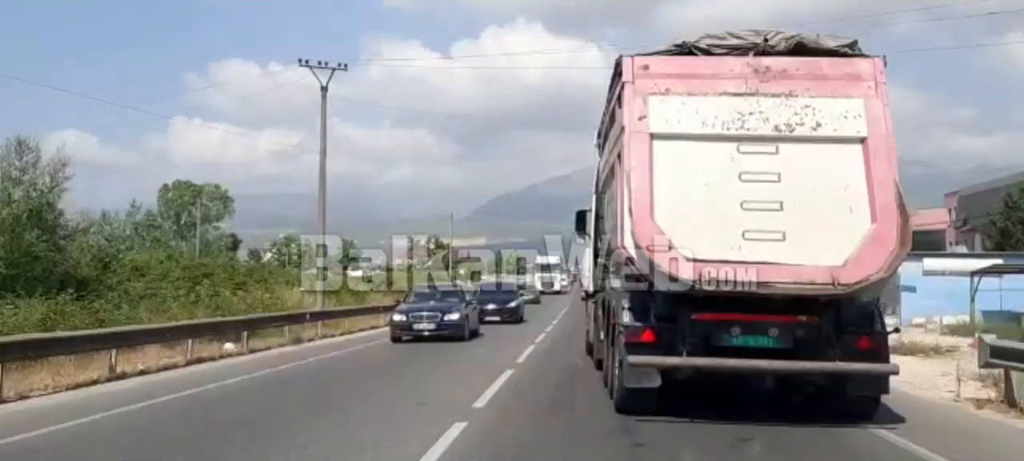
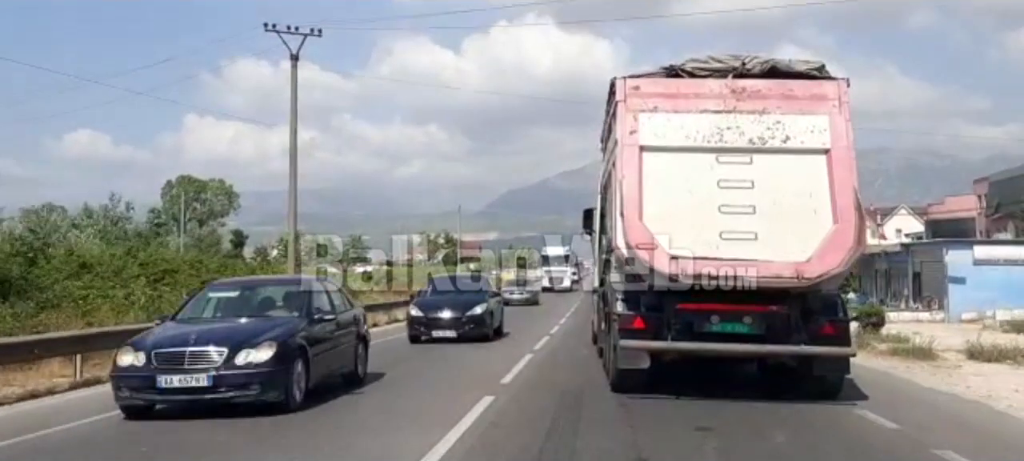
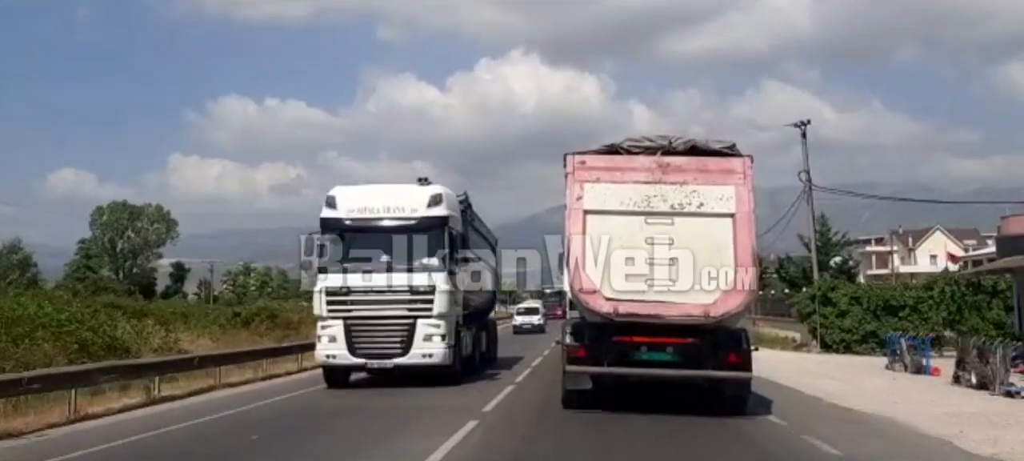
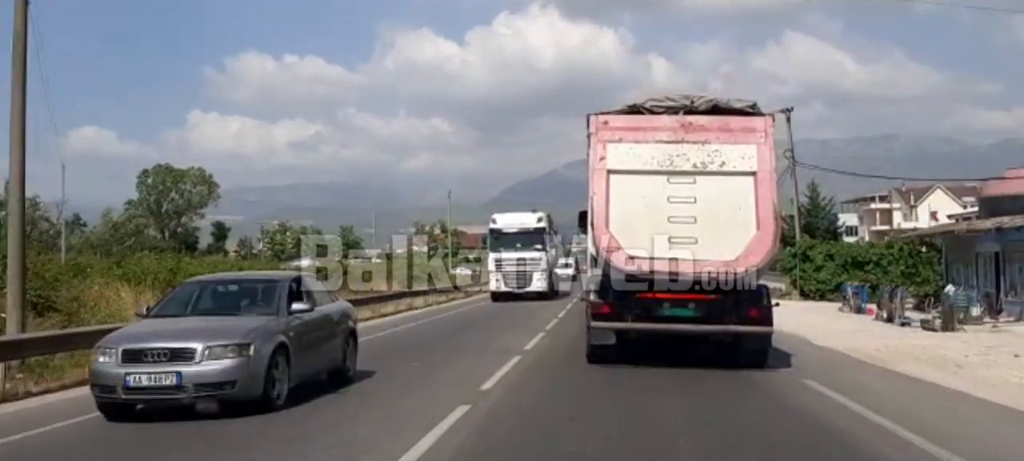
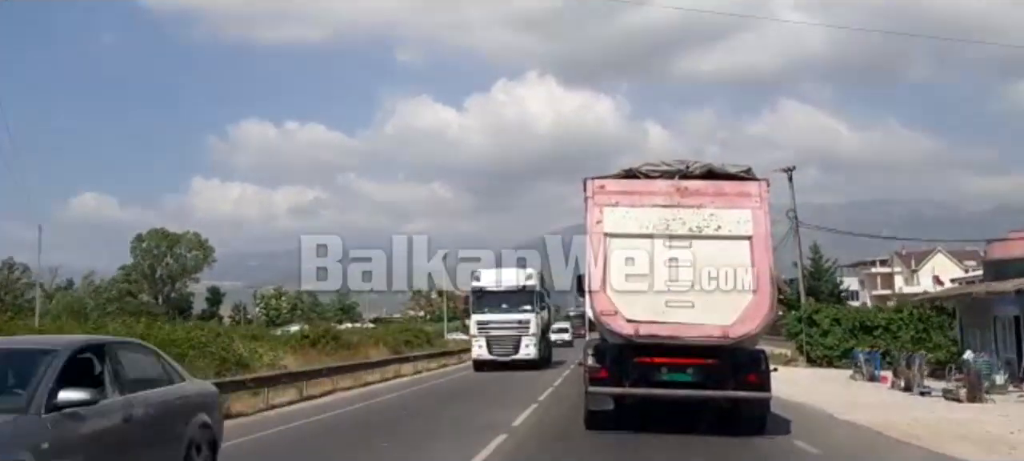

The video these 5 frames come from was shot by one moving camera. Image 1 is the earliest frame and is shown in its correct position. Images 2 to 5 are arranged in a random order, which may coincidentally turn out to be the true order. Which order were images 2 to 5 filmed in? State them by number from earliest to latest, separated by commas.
2, 4, 5, 3
